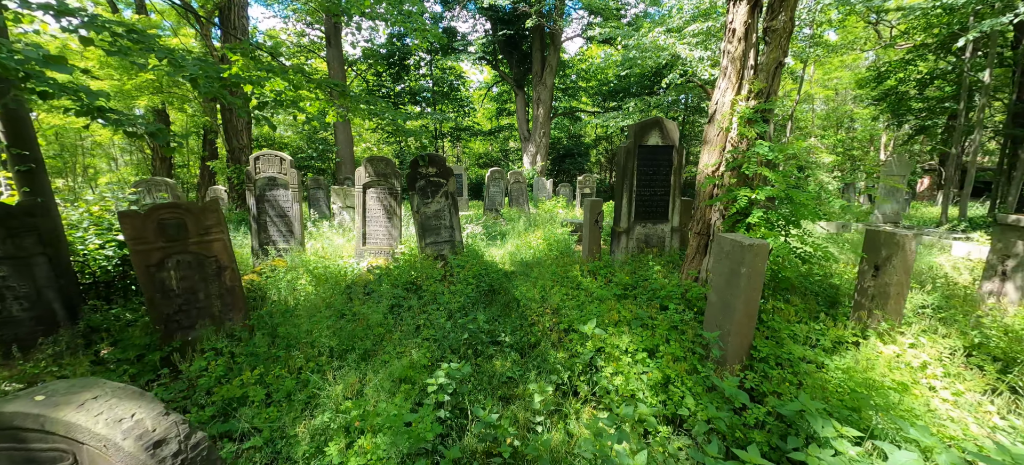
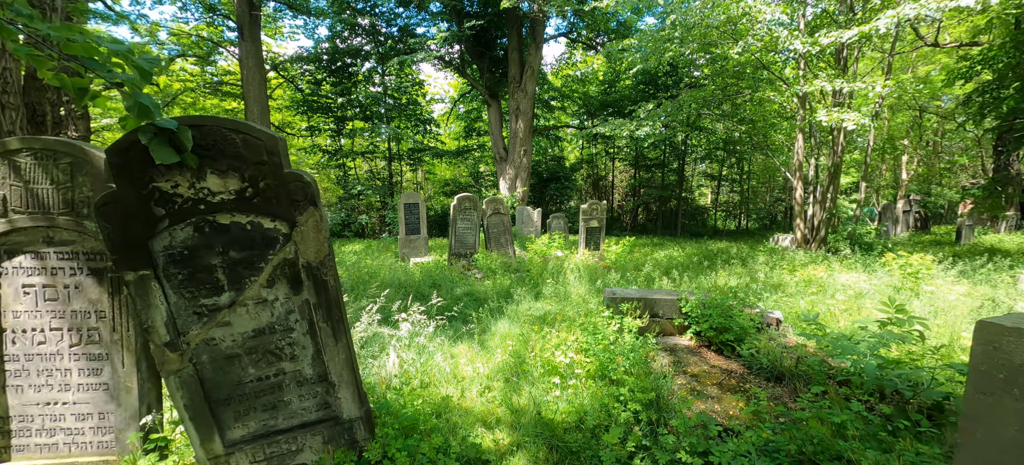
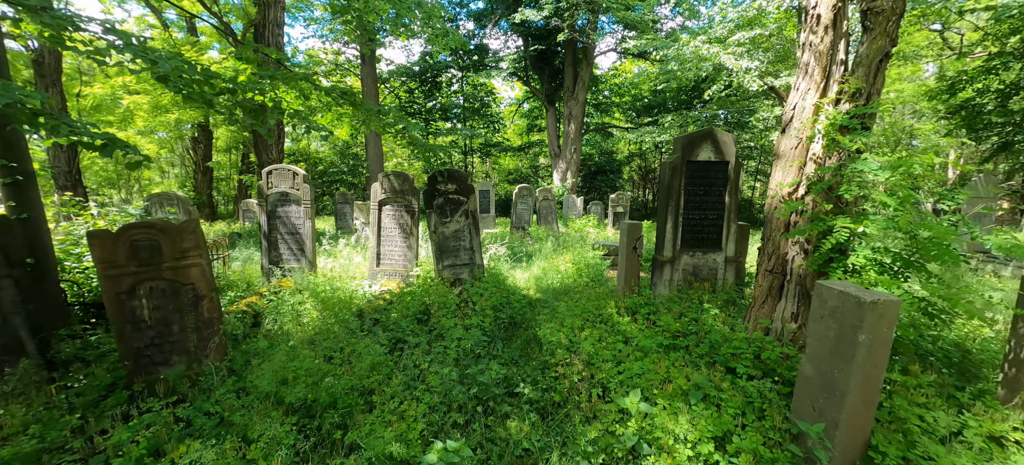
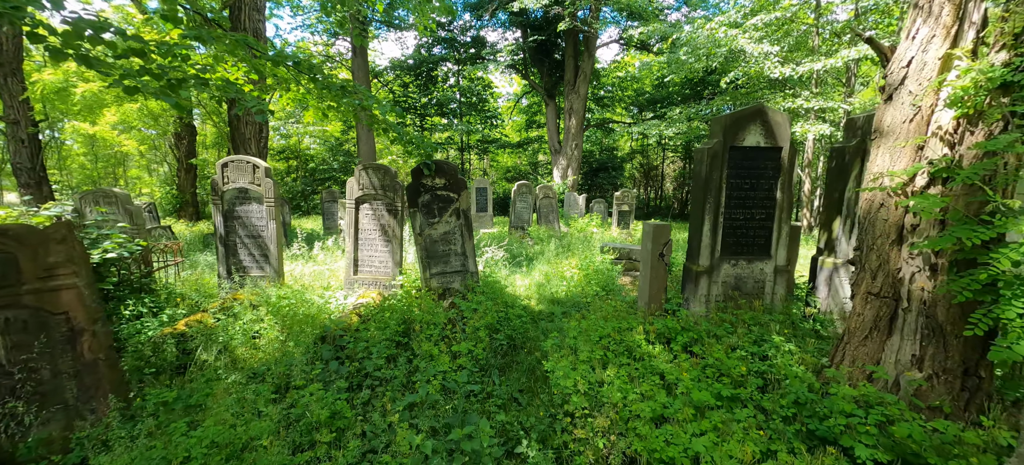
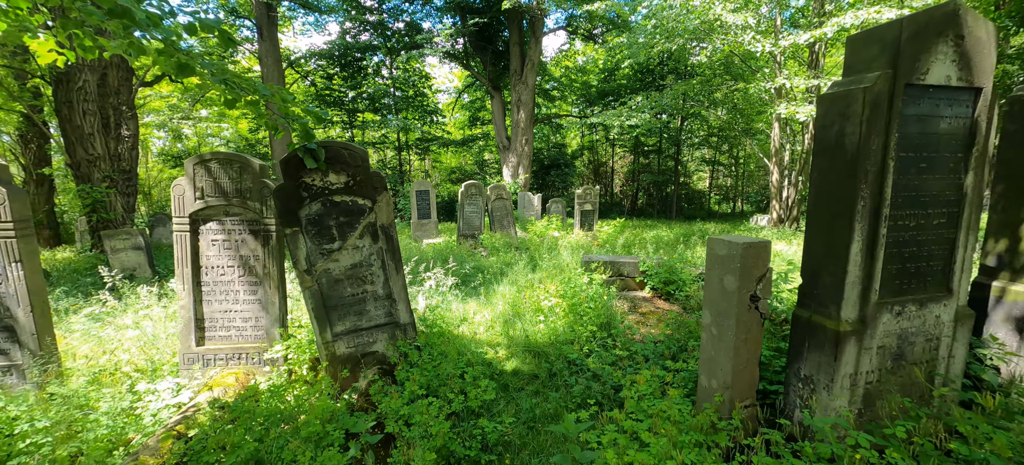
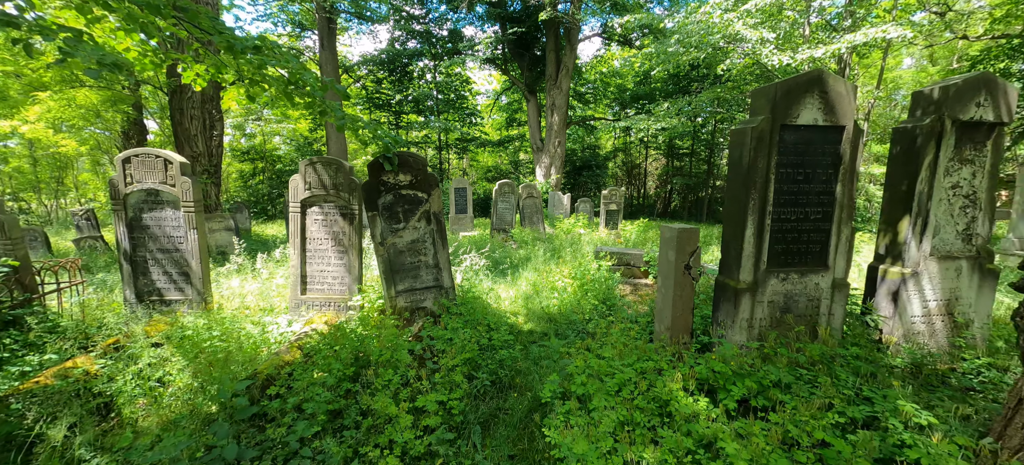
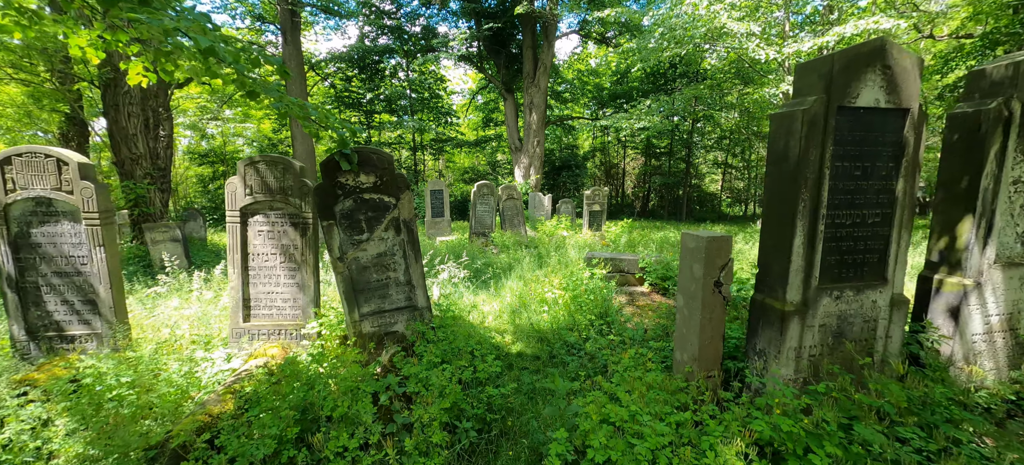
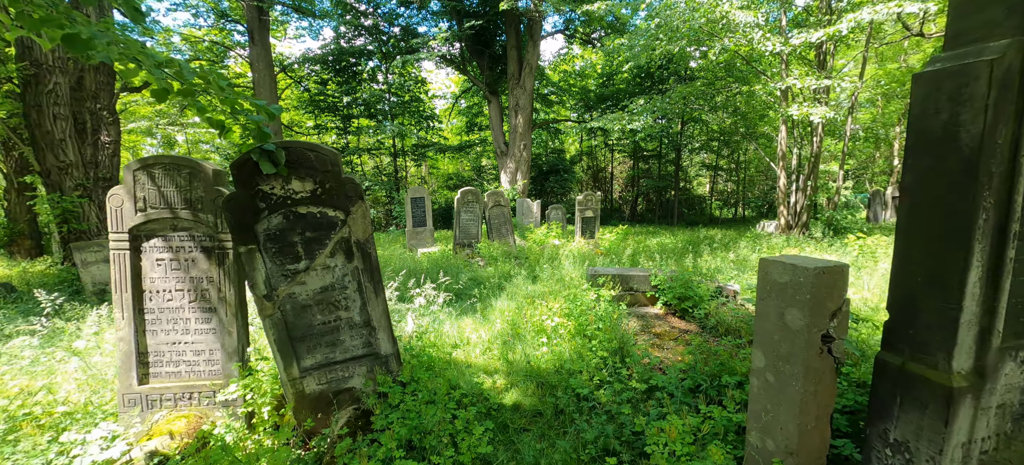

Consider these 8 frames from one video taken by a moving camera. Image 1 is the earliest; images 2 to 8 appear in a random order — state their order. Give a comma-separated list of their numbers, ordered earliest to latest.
3, 4, 6, 7, 5, 8, 2
